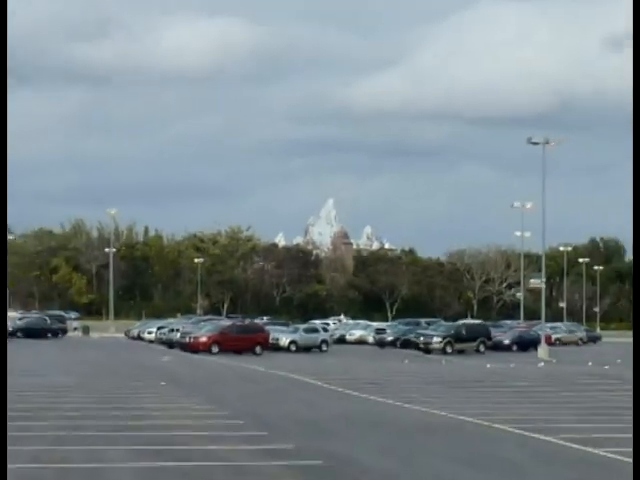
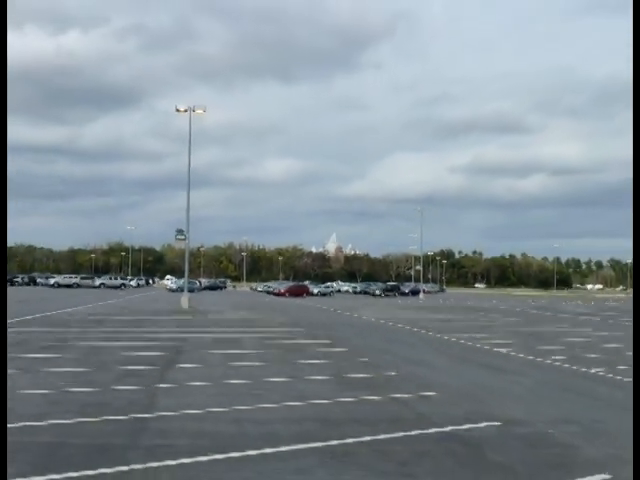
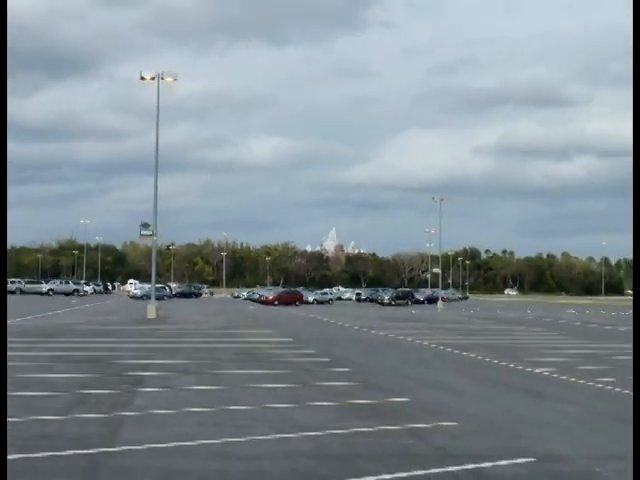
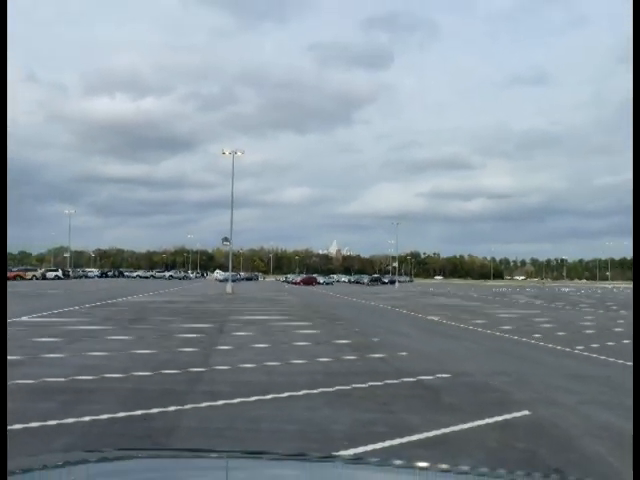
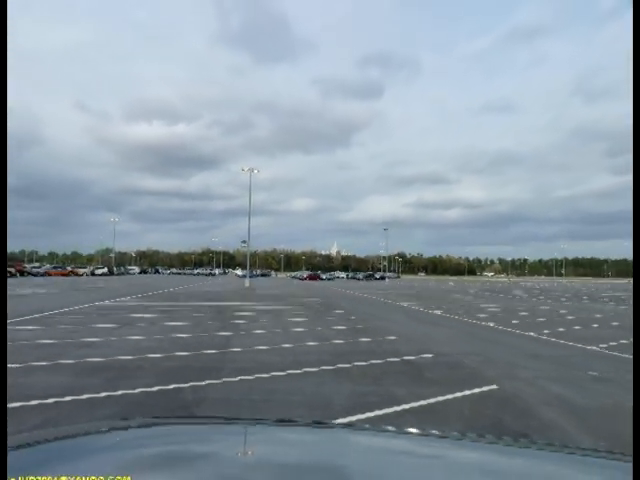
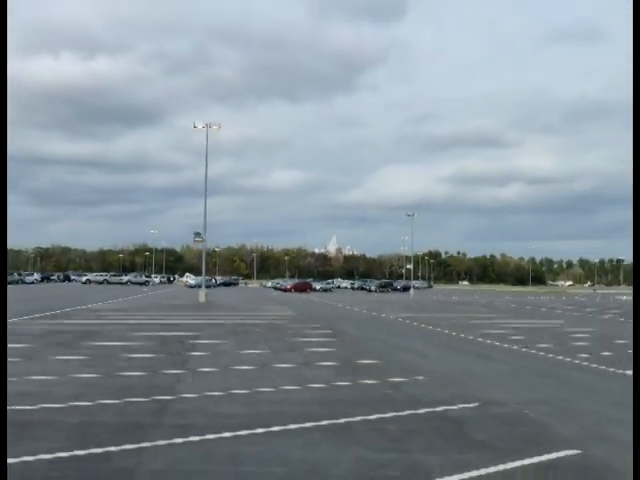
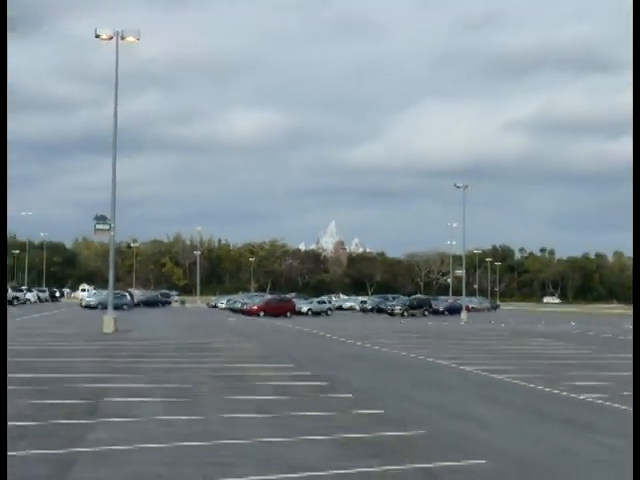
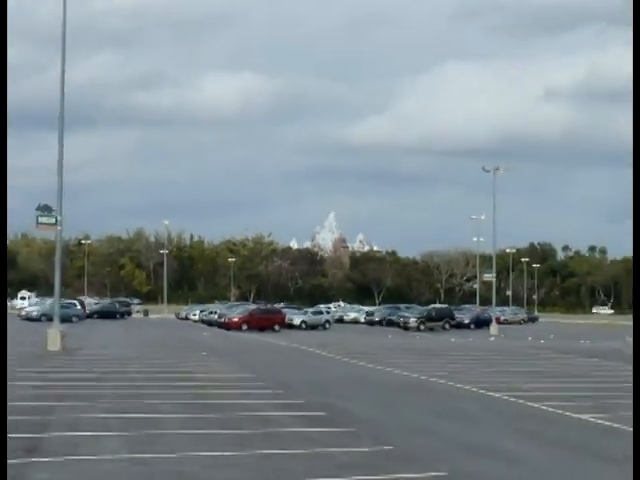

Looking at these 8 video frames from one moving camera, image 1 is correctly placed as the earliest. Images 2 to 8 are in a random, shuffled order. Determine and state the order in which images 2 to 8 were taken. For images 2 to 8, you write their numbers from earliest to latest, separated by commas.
8, 7, 3, 2, 6, 4, 5
